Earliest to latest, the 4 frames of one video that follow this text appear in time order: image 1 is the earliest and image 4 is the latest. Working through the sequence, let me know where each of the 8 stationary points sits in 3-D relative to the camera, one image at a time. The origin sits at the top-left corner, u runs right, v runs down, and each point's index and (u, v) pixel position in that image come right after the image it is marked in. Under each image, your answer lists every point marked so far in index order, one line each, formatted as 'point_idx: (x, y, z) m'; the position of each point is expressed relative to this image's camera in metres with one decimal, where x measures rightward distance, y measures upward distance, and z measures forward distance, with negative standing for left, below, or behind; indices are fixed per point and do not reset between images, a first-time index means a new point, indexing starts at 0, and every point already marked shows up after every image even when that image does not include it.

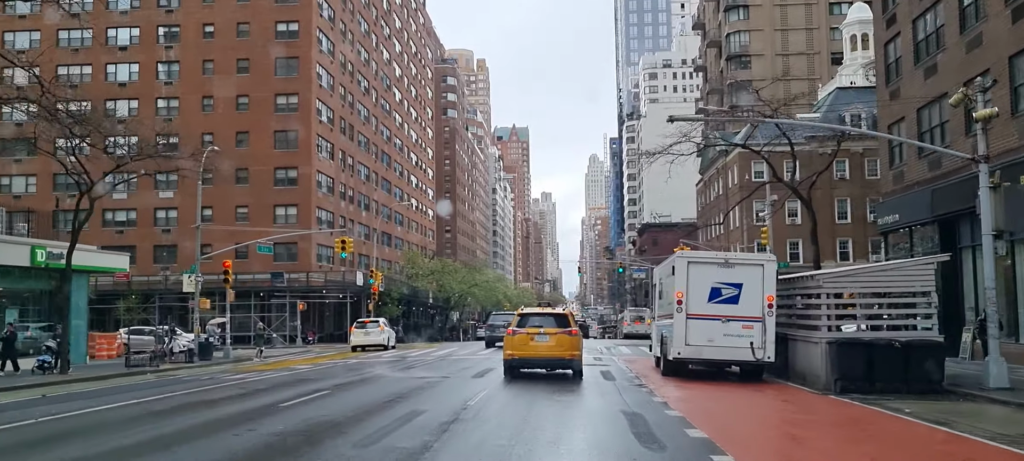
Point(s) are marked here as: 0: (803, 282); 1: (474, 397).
0: (+6.6, -1.2, +19.8) m
1: (-0.8, -3.5, +18.4) m
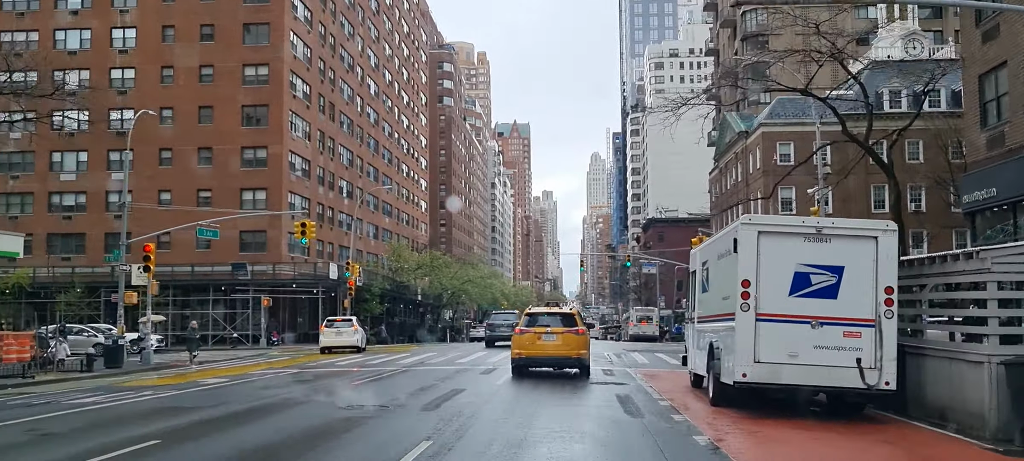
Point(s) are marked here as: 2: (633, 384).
0: (+6.2, -0.5, +12.5) m
1: (-1.3, -2.7, +11.2) m
2: (+2.7, -3.4, +19.1) m
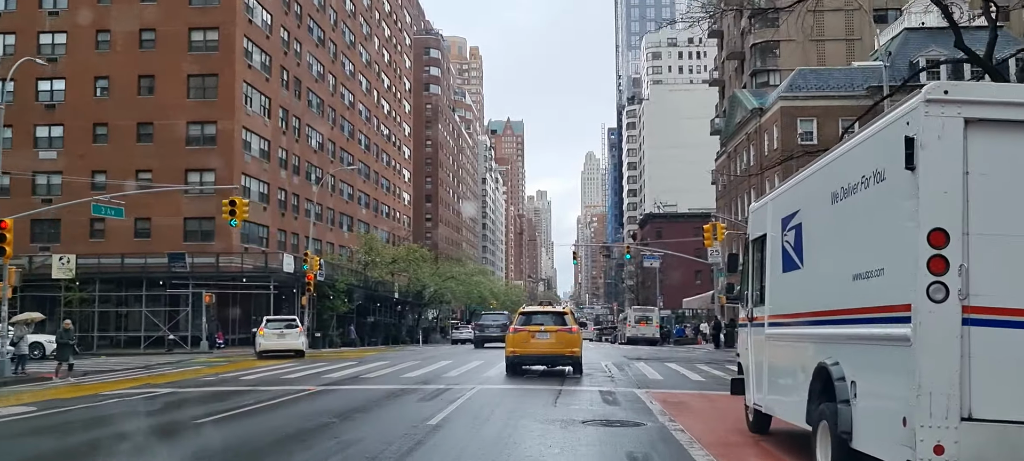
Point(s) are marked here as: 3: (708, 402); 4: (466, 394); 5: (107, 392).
0: (+5.5, +0.2, +5.3) m
1: (-2.0, -2.0, +3.9) m
2: (+1.9, -2.6, +11.8) m
3: (+3.4, -2.9, +15.0) m
4: (-0.9, -3.2, +16.8) m
5: (-8.3, -3.3, +17.8) m
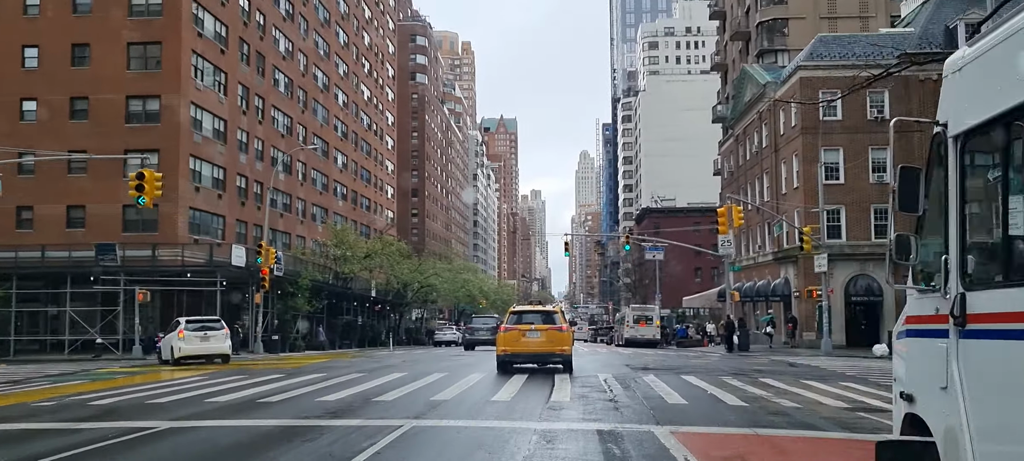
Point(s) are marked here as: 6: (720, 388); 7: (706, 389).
0: (+4.9, +0.9, -0.8) m
1: (-2.5, -1.4, -2.3) m
2: (+1.3, -2.0, +5.7) m
3: (+2.8, -2.3, +8.9) m
4: (-1.6, -2.6, +10.7) m
5: (-8.9, -2.7, +11.6) m
6: (+4.4, -3.2, +17.8) m
7: (+4.1, -3.3, +18.1) m
